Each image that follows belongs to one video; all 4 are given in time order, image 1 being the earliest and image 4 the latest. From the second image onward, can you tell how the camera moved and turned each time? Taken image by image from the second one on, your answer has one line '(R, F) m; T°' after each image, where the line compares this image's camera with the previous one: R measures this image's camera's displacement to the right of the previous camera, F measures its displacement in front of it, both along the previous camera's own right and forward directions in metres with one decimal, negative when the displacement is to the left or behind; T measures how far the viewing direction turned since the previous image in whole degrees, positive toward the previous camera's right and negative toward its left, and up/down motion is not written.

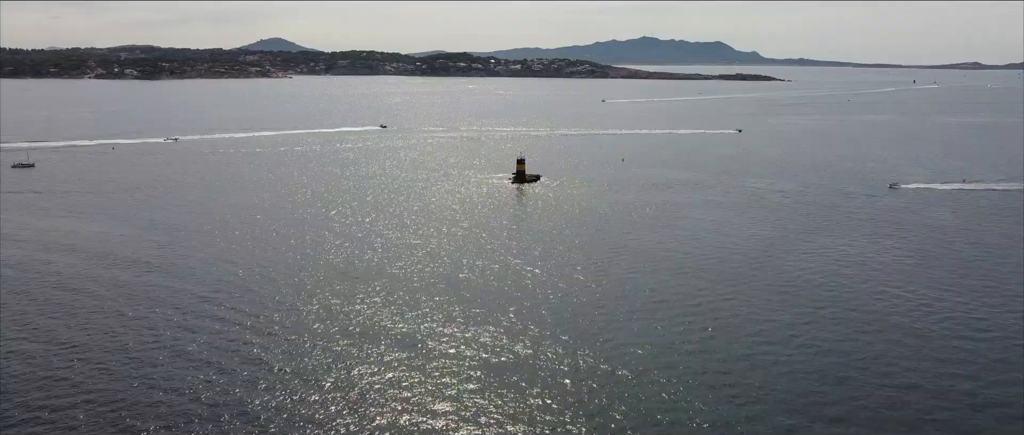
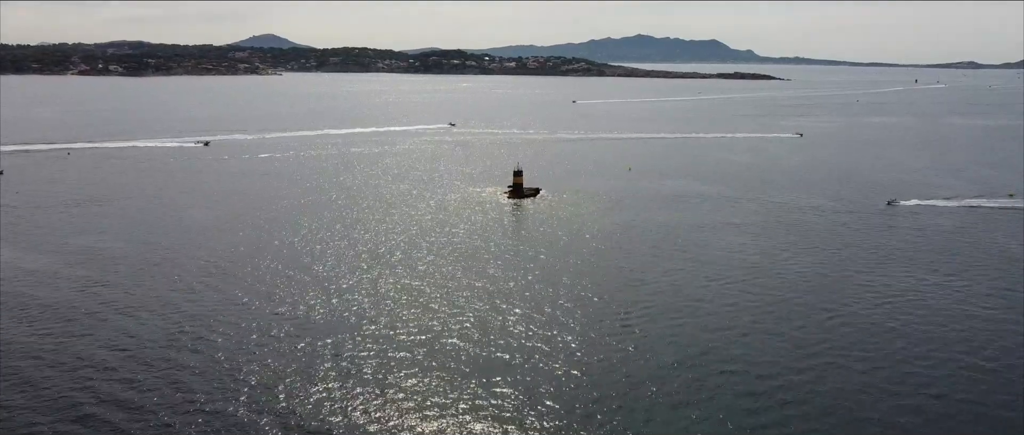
(-0.1, +3.1) m; 0°
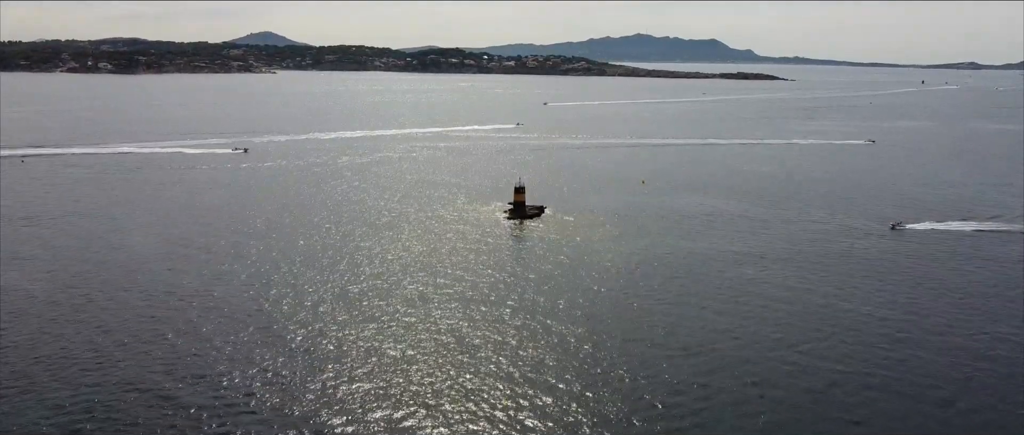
(-0.1, +3.2) m; 0°
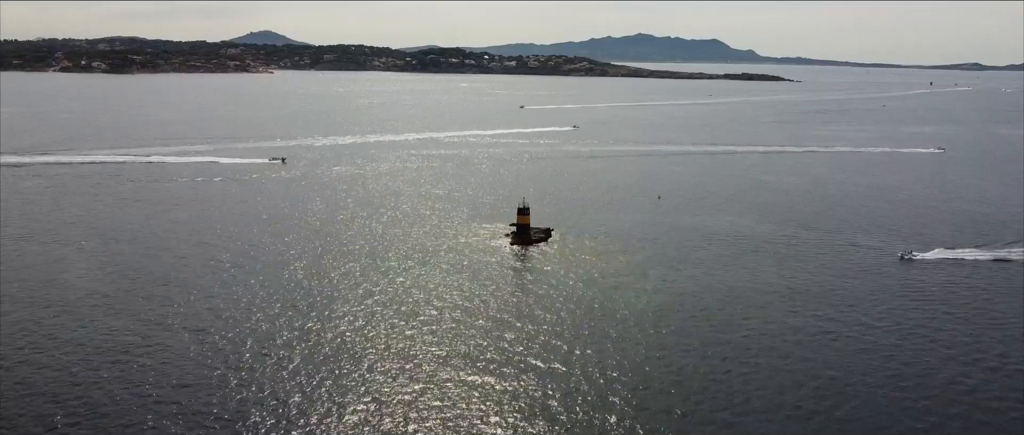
(-0.1, +2.4) m; 0°
